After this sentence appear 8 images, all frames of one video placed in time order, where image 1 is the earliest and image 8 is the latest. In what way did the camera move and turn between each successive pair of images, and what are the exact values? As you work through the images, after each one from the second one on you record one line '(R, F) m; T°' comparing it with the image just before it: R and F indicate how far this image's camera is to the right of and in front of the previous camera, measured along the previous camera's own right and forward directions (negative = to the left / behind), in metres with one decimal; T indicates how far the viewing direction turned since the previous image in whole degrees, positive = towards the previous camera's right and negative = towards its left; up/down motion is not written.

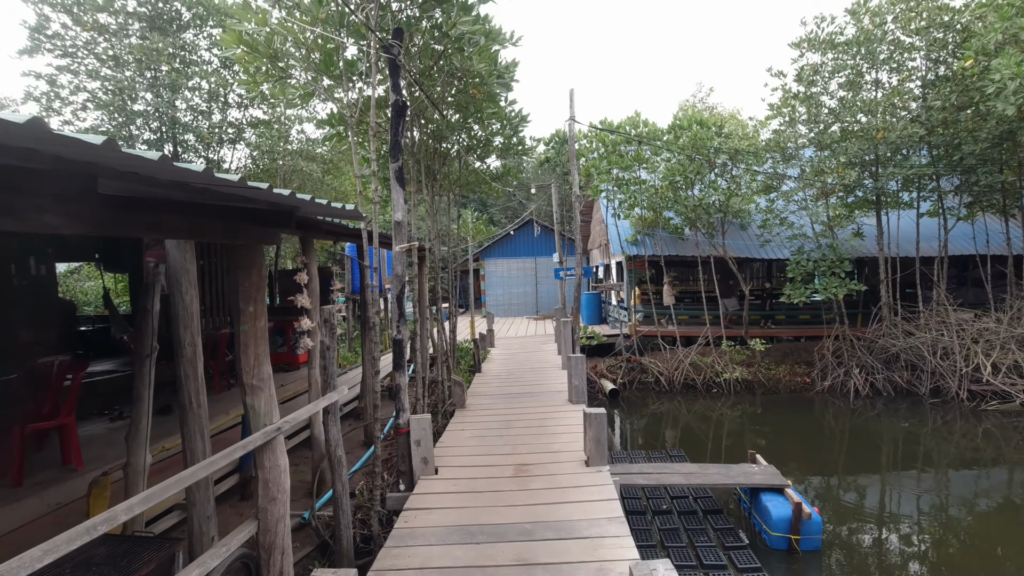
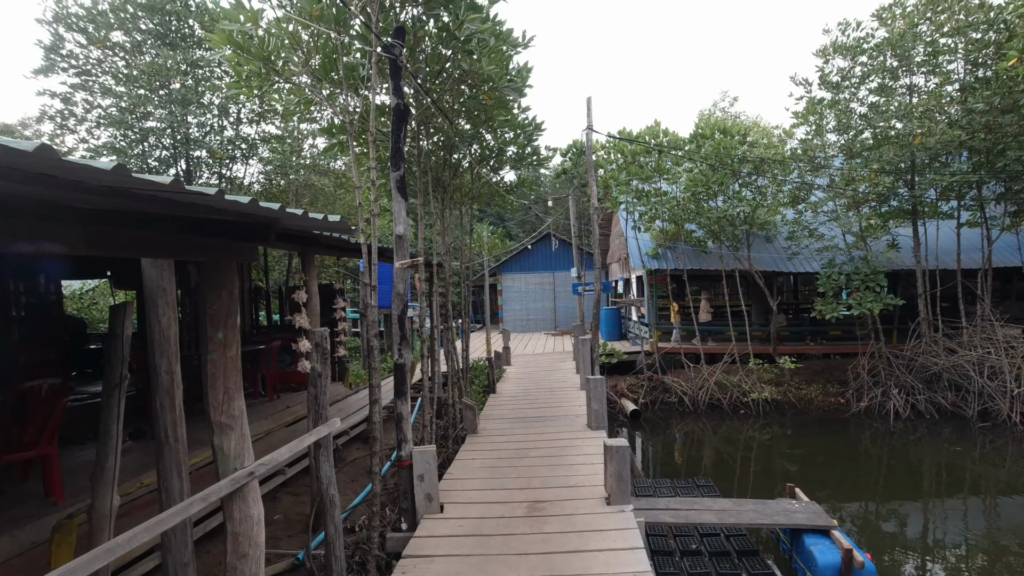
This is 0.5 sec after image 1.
(0.0, +0.3) m; -2°
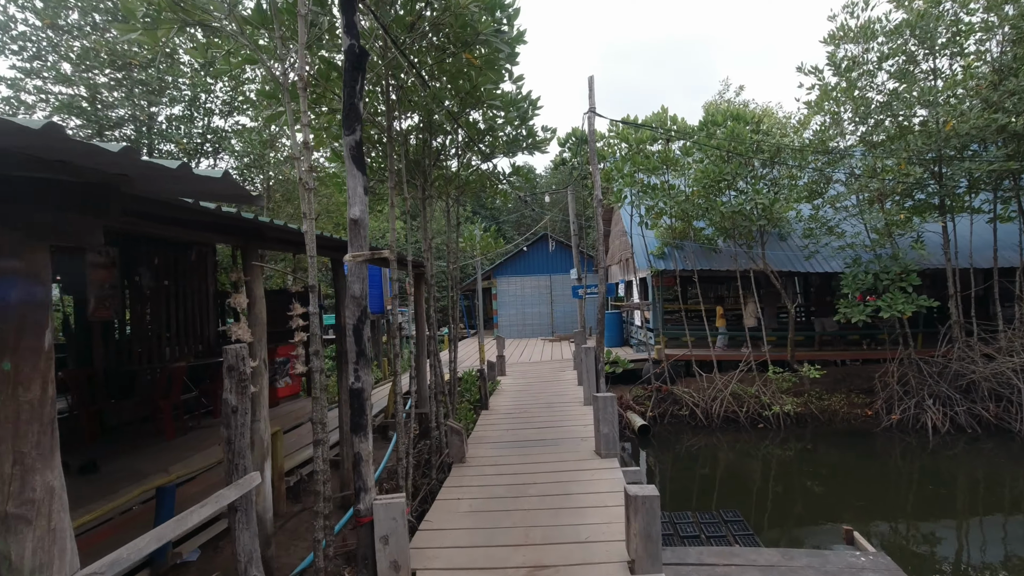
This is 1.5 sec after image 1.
(0.0, +0.8) m; 0°
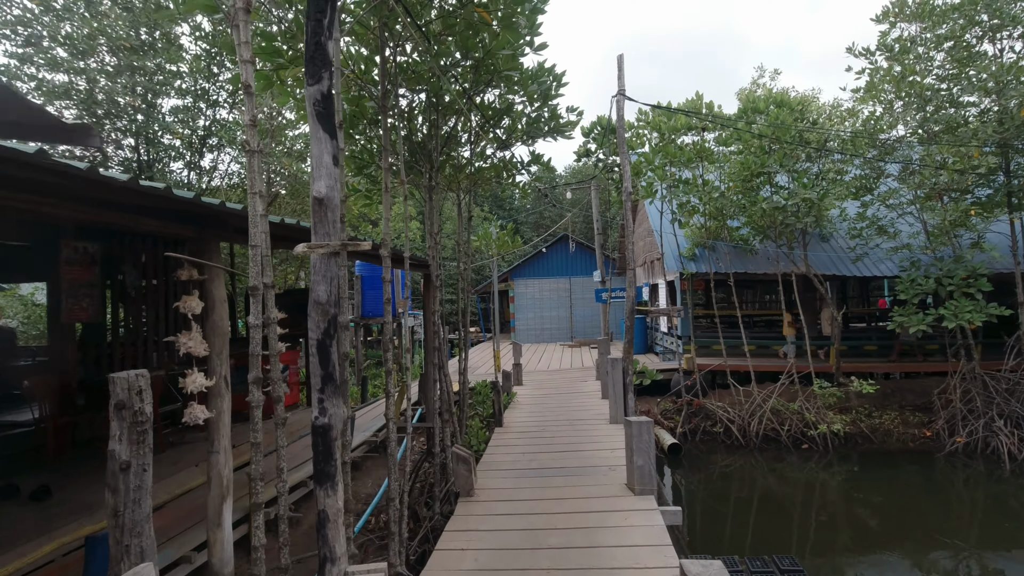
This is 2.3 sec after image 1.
(0.0, +0.7) m; -2°
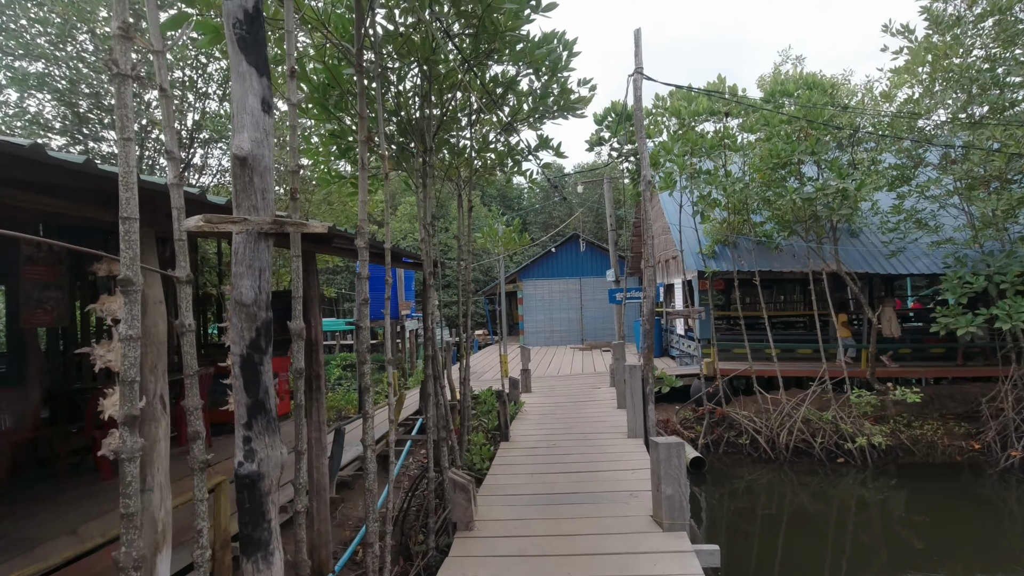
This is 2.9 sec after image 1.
(0.0, +0.6) m; -1°
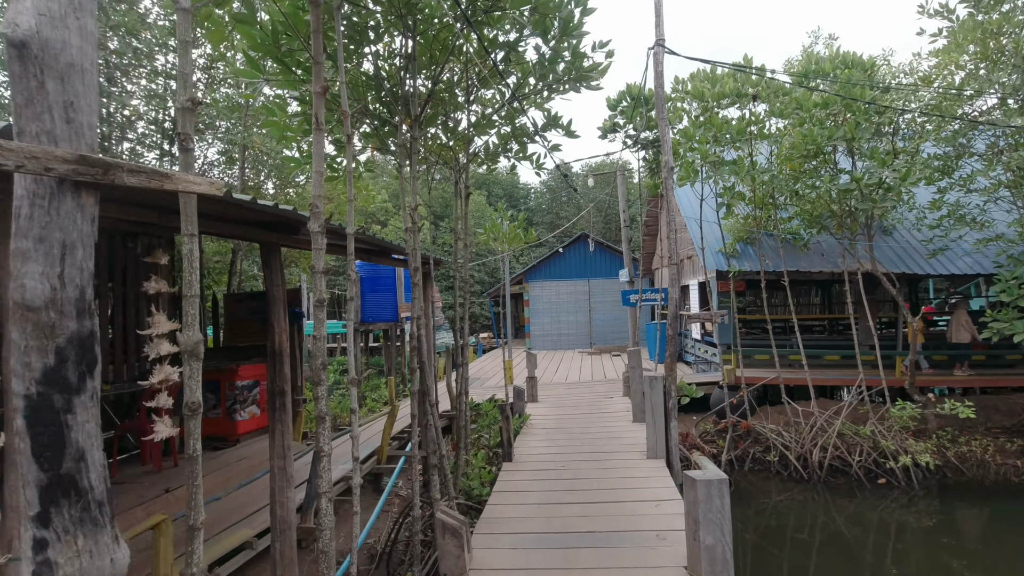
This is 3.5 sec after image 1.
(0.0, +0.6) m; -1°
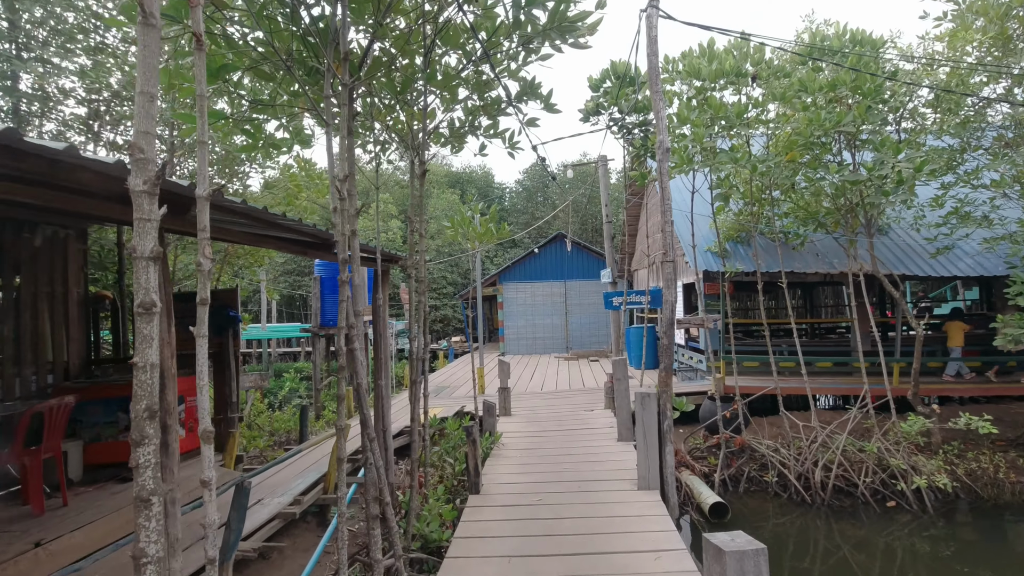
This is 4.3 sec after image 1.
(0.0, +0.7) m; +3°
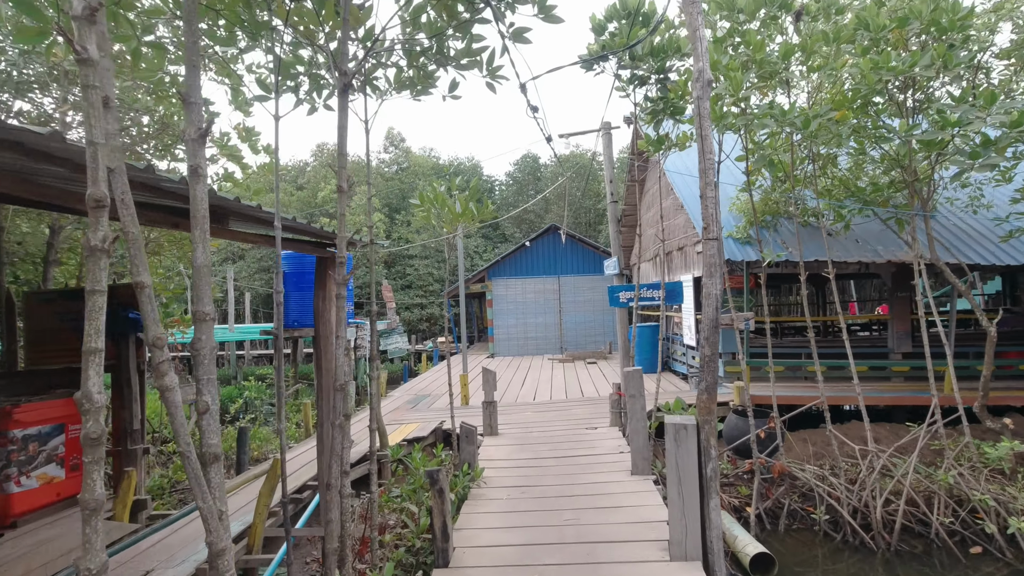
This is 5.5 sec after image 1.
(+0.1, +1.2) m; +1°
